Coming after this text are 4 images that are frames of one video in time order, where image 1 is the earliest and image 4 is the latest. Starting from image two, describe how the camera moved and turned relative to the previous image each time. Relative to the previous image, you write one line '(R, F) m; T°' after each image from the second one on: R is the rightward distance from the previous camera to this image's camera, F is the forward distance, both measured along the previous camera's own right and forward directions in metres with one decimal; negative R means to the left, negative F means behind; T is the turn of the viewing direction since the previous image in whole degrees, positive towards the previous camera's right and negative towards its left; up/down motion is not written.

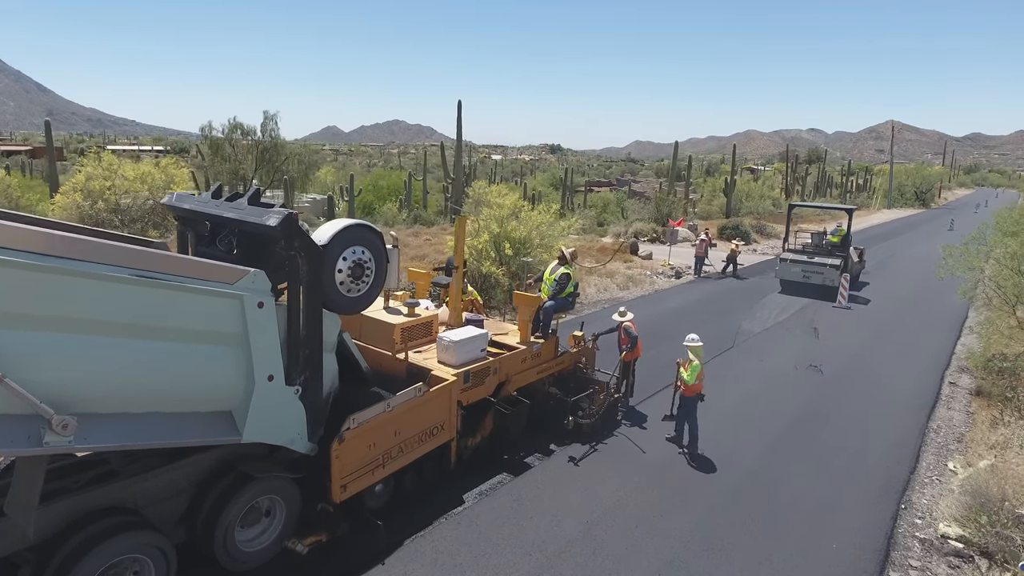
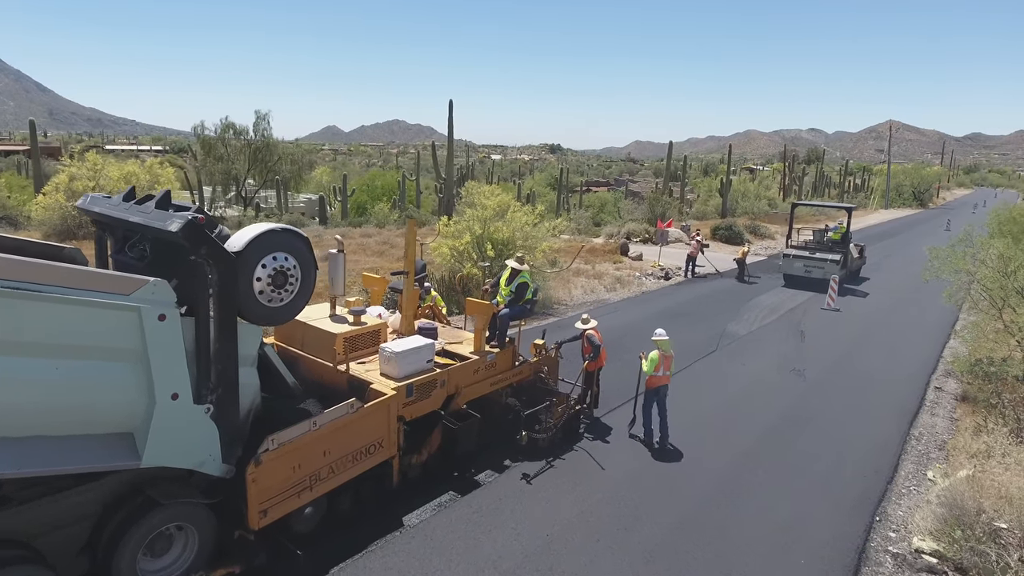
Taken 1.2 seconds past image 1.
(+0.5, +0.2) m; 0°
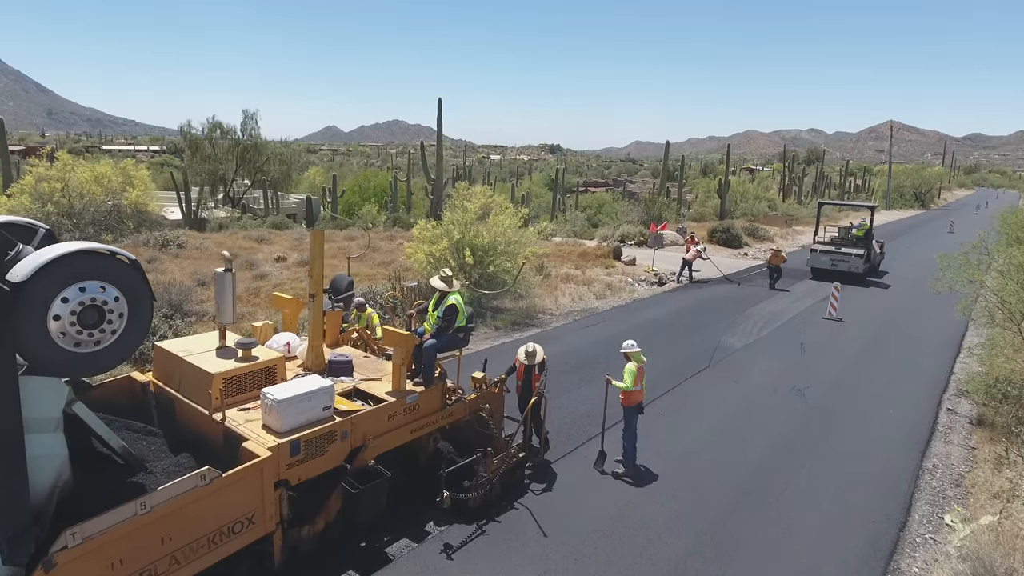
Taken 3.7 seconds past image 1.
(+0.6, +1.0) m; 0°
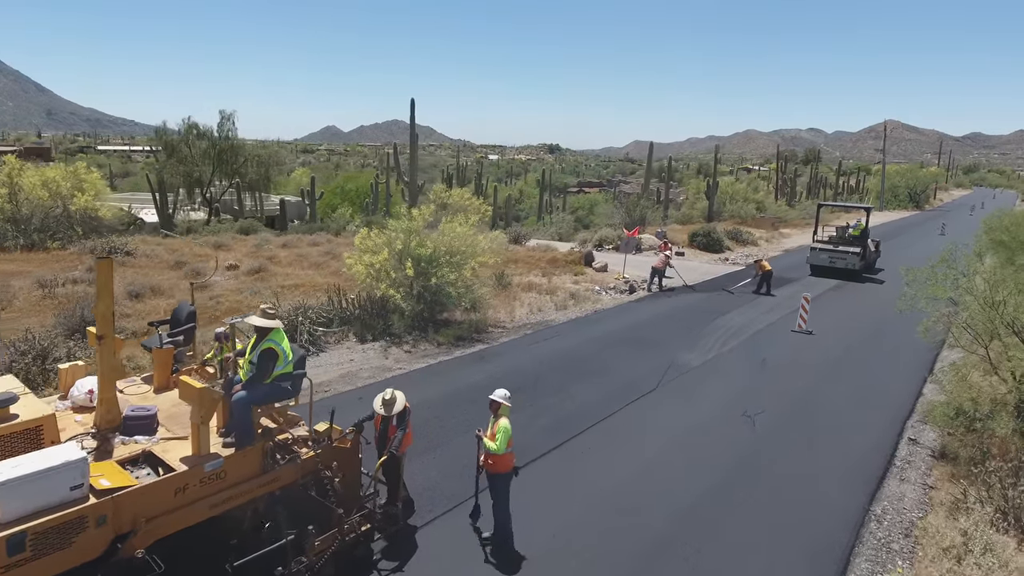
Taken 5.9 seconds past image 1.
(+1.4, +0.8) m; 0°
